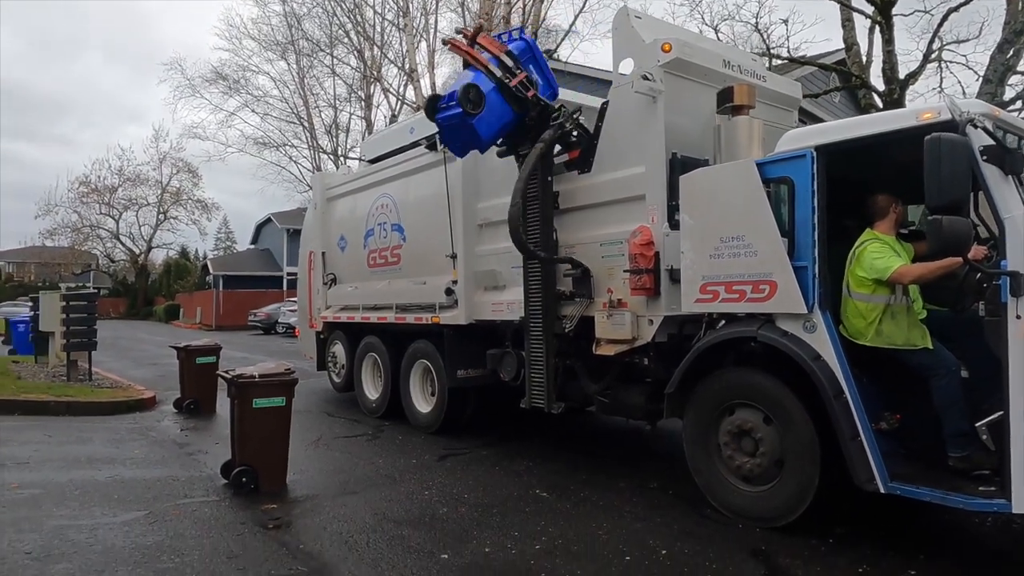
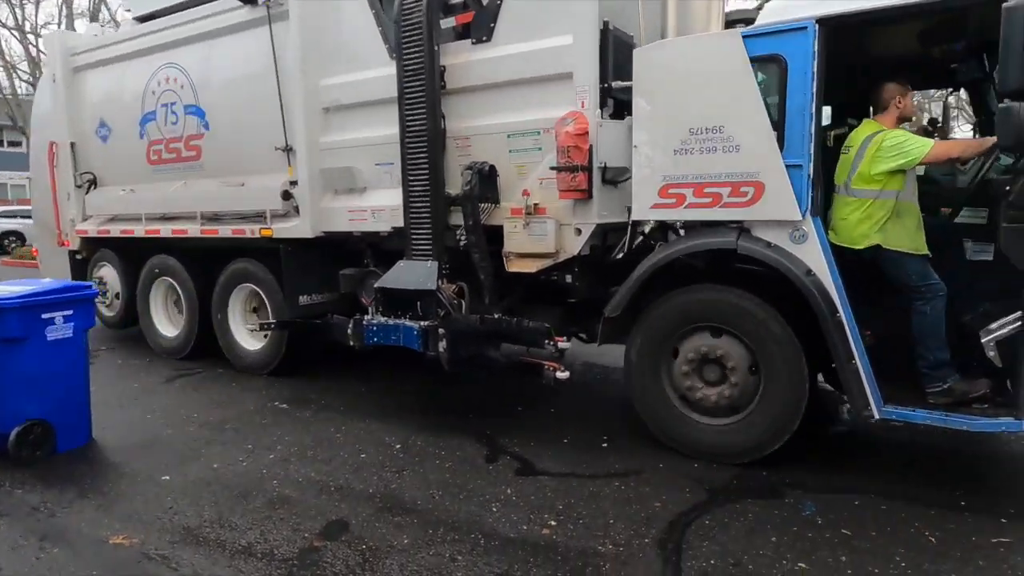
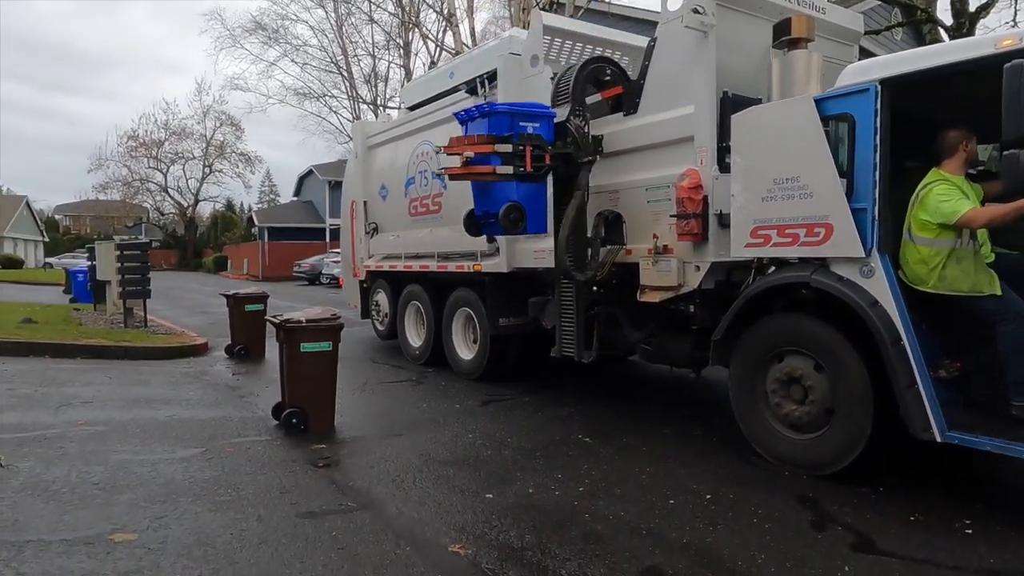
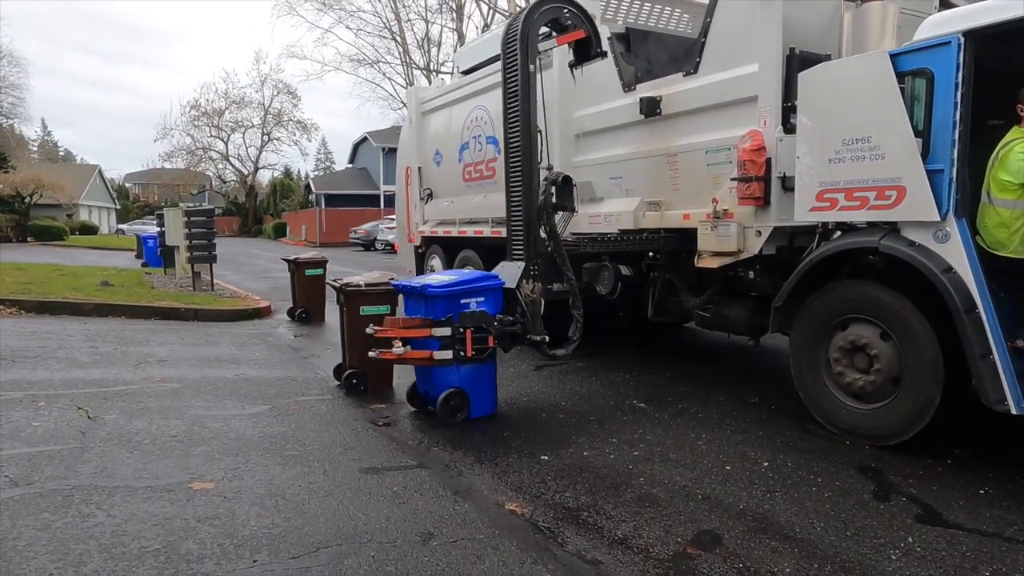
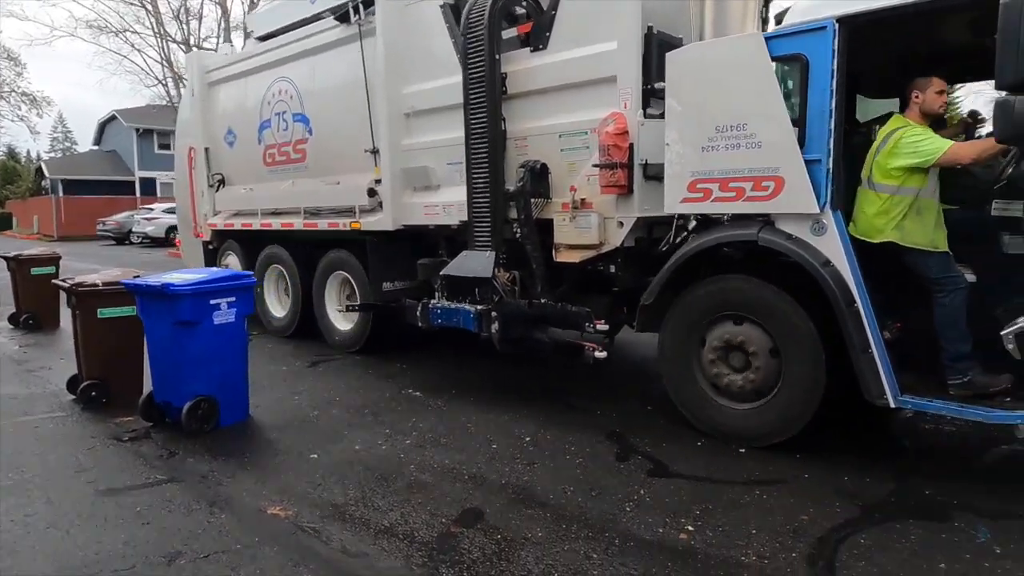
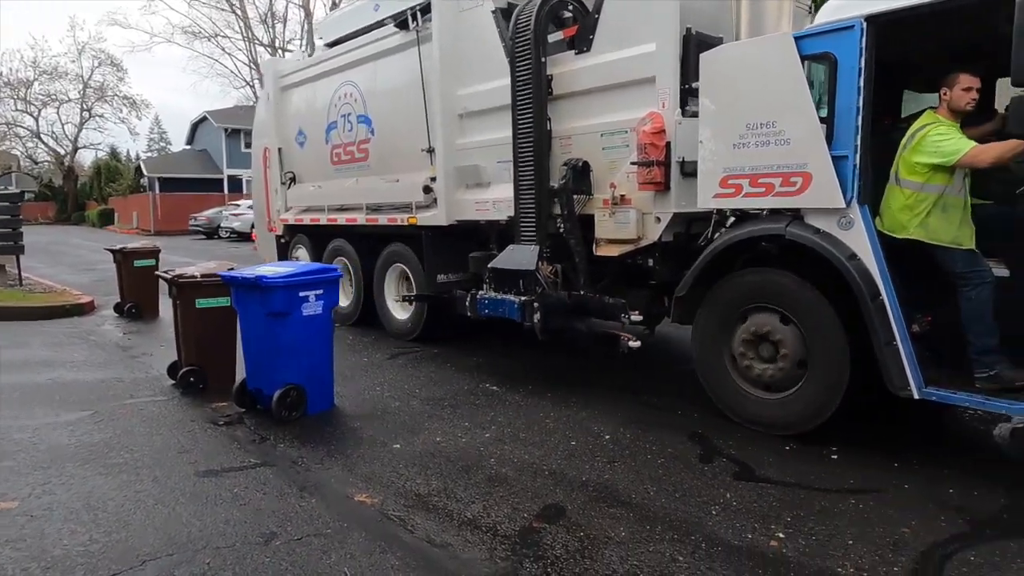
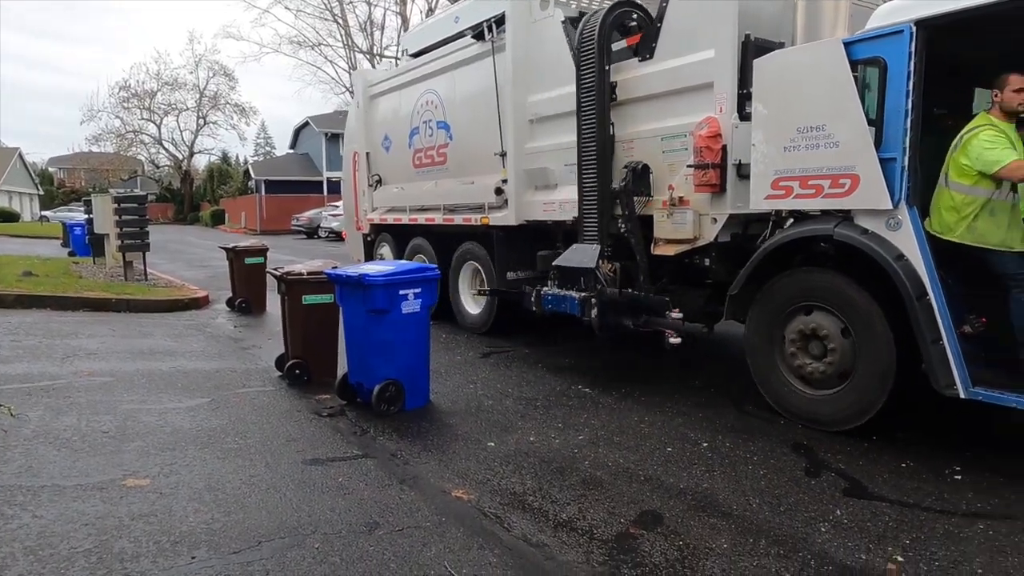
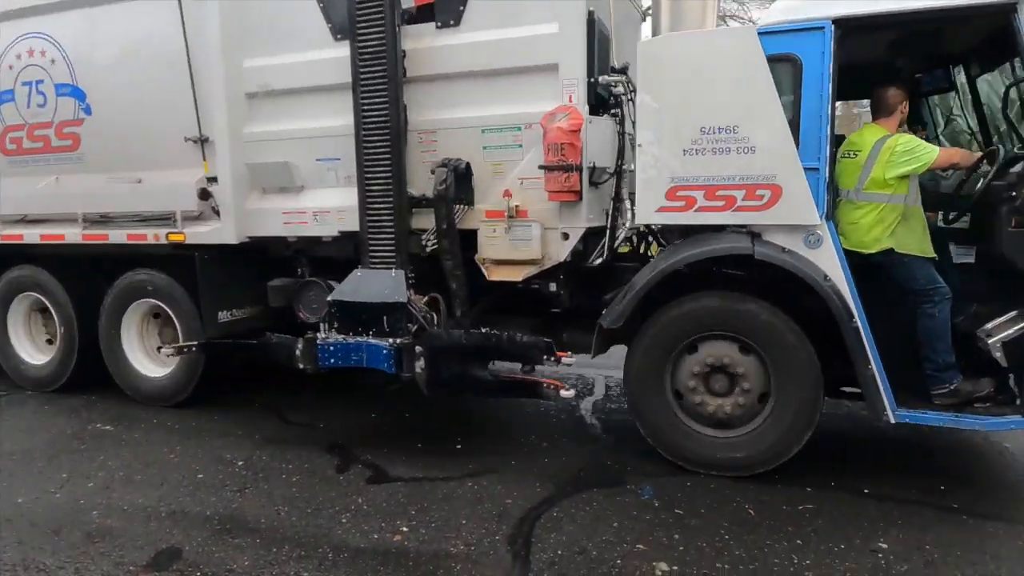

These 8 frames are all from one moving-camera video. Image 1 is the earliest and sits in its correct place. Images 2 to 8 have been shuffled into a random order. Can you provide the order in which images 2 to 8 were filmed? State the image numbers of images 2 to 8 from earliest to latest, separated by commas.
3, 4, 7, 6, 5, 2, 8
